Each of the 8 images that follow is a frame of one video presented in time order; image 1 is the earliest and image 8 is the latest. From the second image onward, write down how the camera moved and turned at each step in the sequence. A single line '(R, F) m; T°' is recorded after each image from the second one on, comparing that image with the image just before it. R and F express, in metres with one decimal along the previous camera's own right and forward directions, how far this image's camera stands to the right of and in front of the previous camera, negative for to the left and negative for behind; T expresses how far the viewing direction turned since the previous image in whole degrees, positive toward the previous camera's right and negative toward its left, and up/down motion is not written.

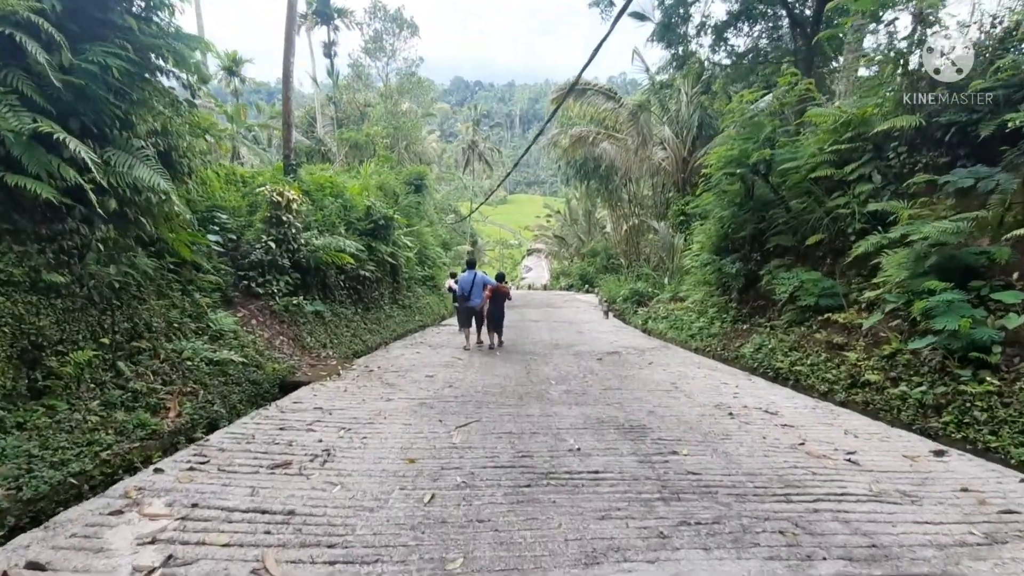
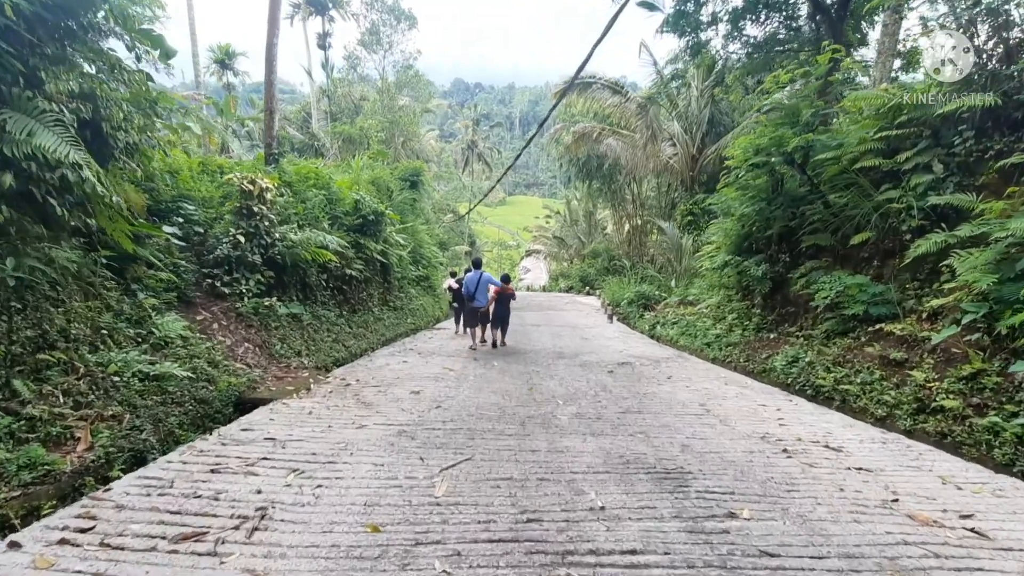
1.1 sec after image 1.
(0.0, +1.0) m; 0°
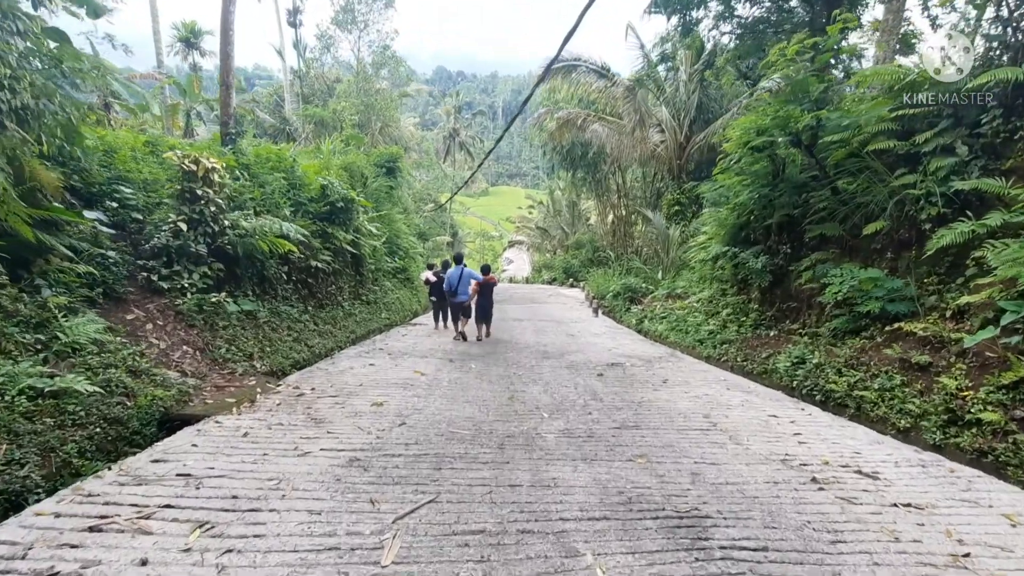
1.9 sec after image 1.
(0.0, +0.7) m; +2°
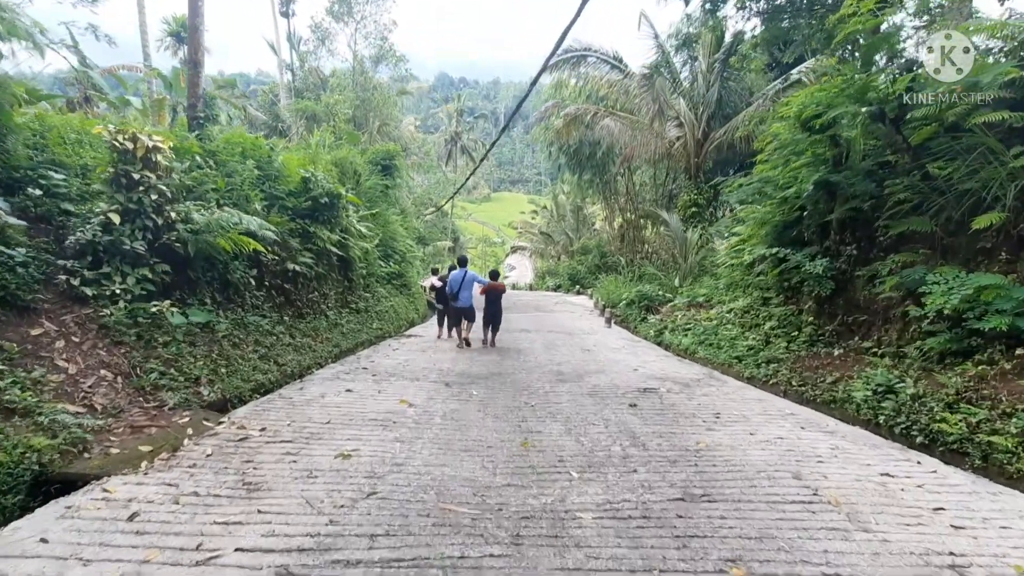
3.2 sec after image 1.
(-0.1, +1.3) m; 0°
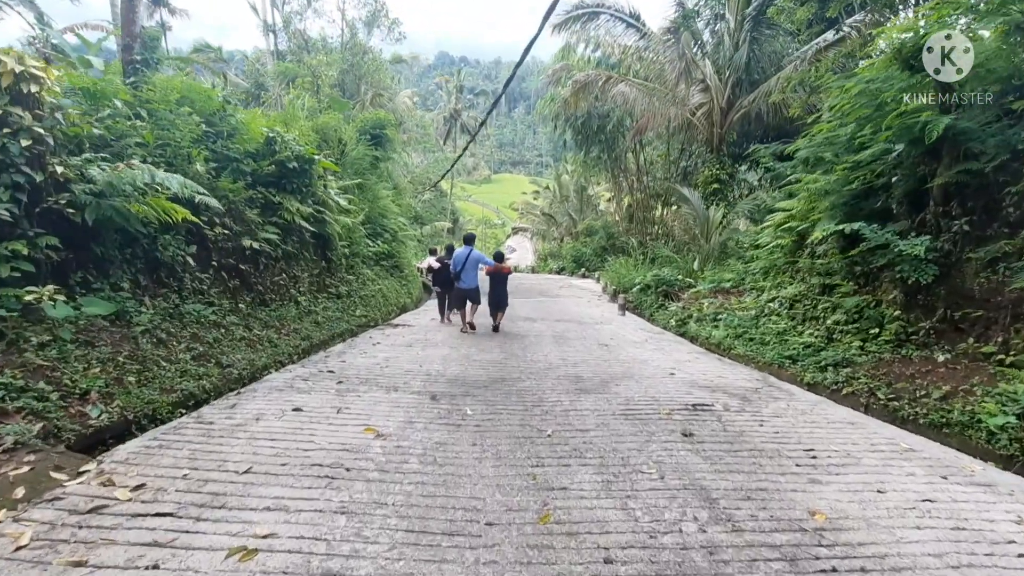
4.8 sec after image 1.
(-0.1, +1.5) m; 0°
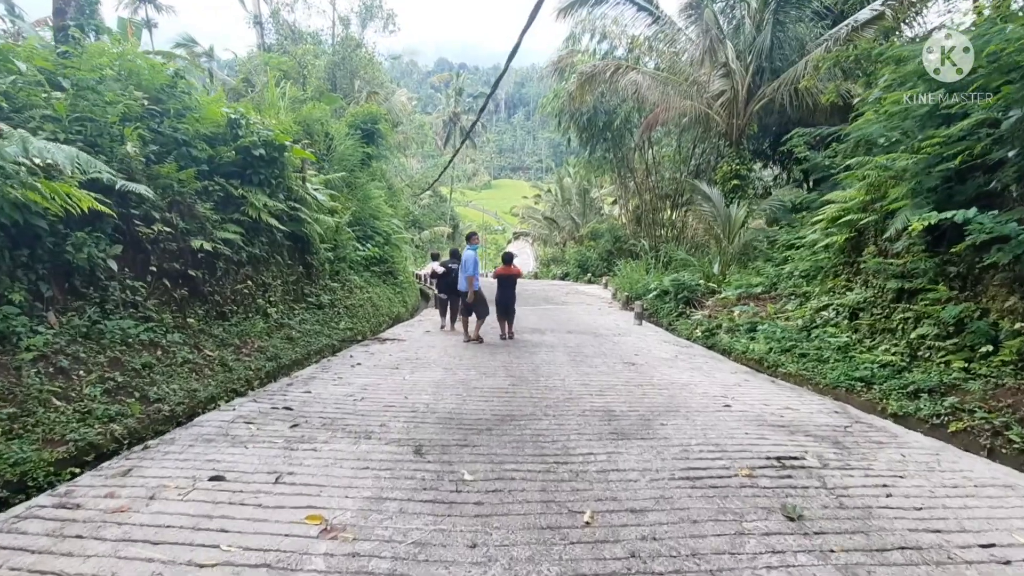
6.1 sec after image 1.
(-0.1, +1.2) m; 0°
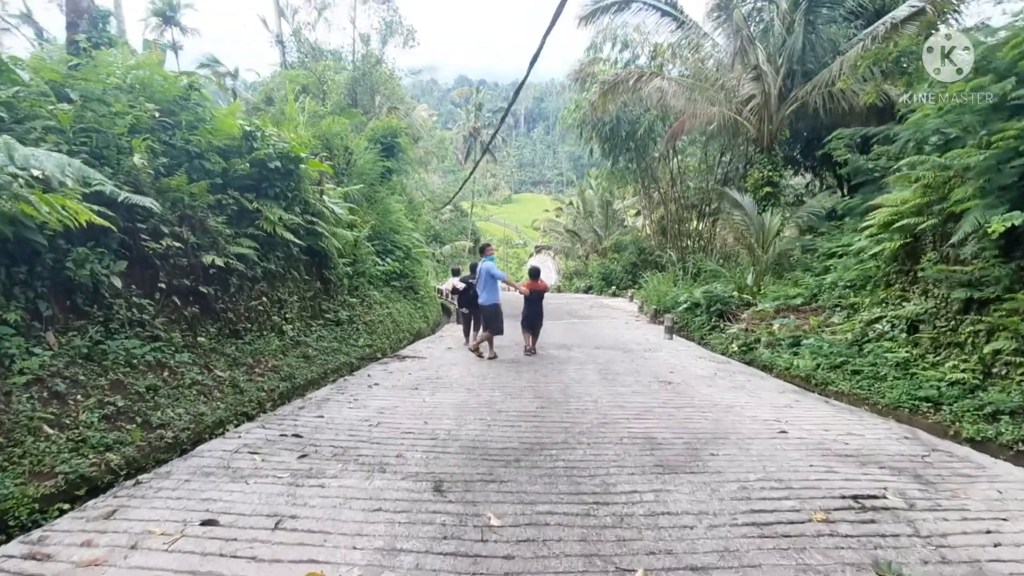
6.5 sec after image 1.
(0.0, +0.4) m; -2°
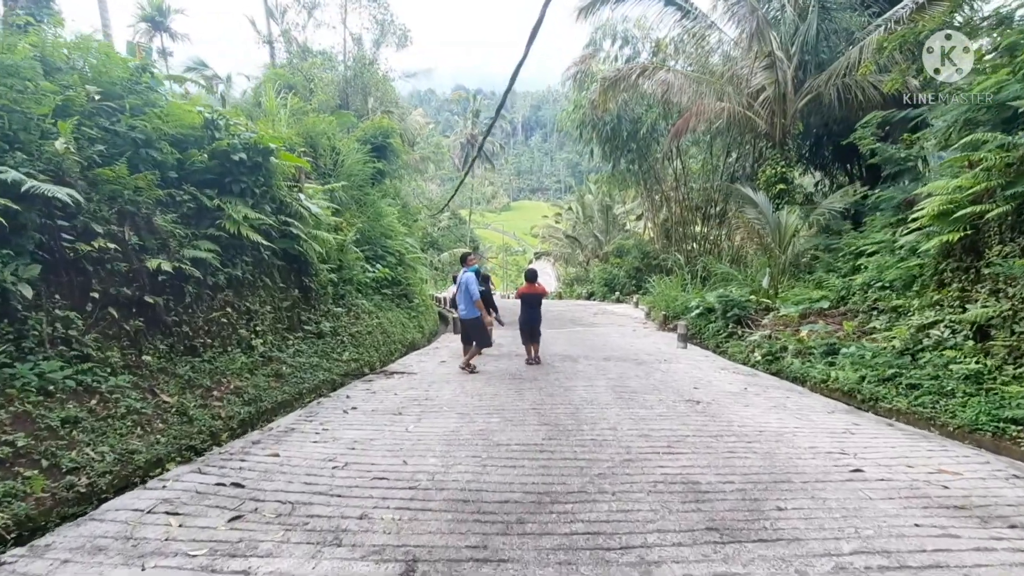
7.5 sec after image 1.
(0.0, +0.8) m; 0°
